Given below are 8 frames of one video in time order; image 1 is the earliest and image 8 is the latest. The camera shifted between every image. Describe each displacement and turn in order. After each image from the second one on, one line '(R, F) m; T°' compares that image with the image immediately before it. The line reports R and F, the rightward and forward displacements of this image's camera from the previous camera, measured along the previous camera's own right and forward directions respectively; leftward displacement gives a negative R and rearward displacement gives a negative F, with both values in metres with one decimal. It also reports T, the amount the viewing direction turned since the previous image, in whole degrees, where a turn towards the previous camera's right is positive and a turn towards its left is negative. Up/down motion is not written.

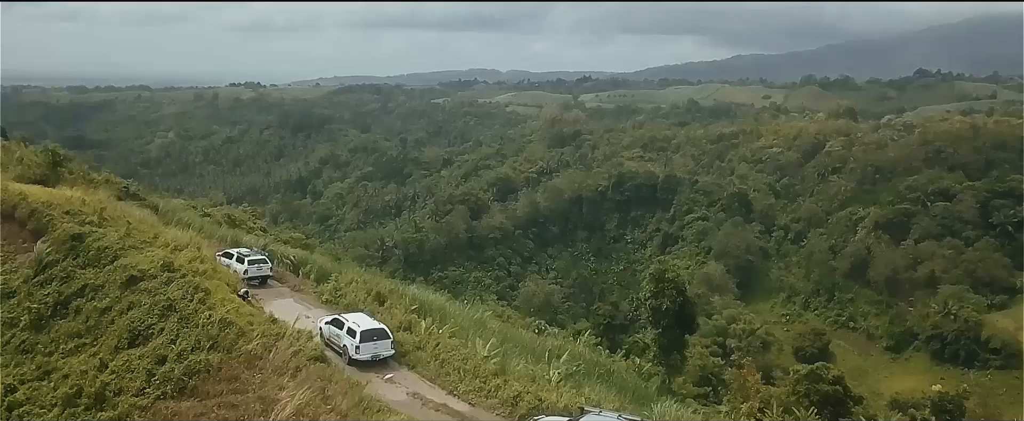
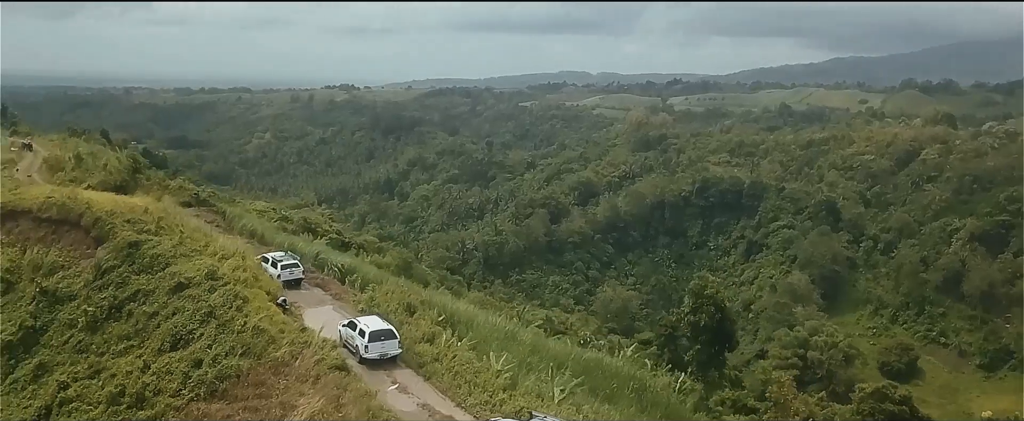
(+1.0, -0.3) m; -6°
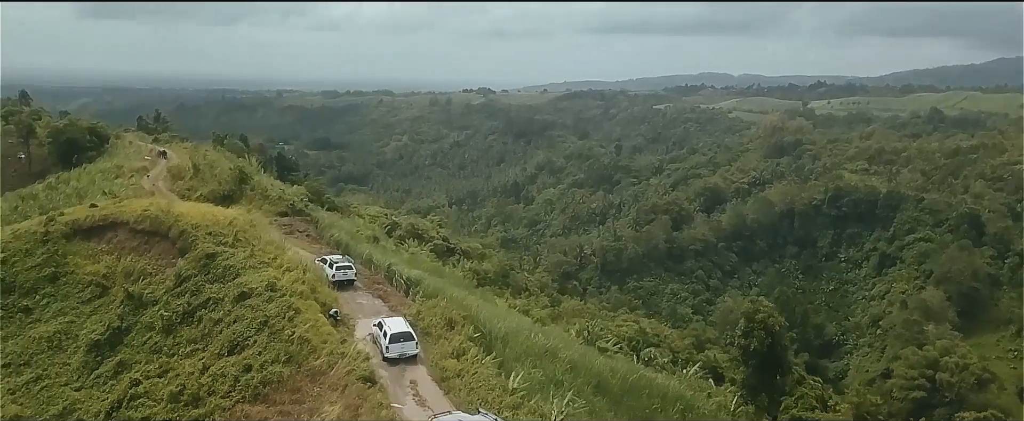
(+1.7, -0.6) m; -9°
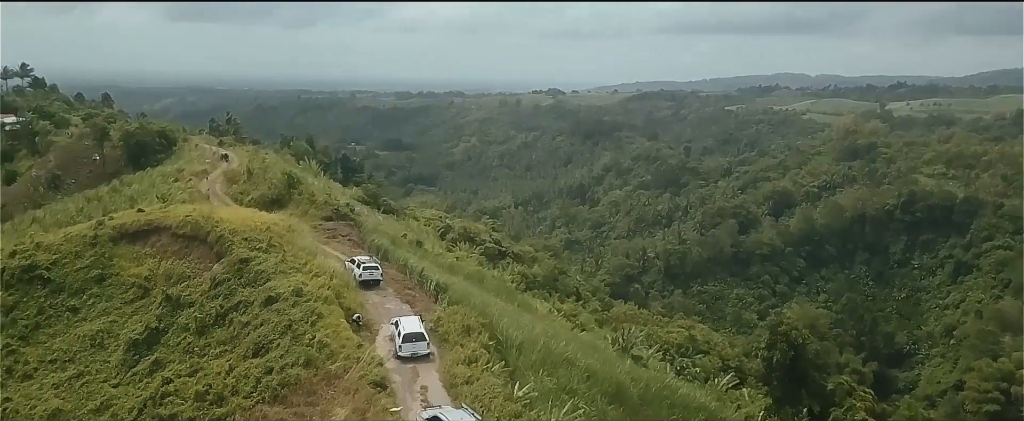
(+1.0, -0.3) m; -5°
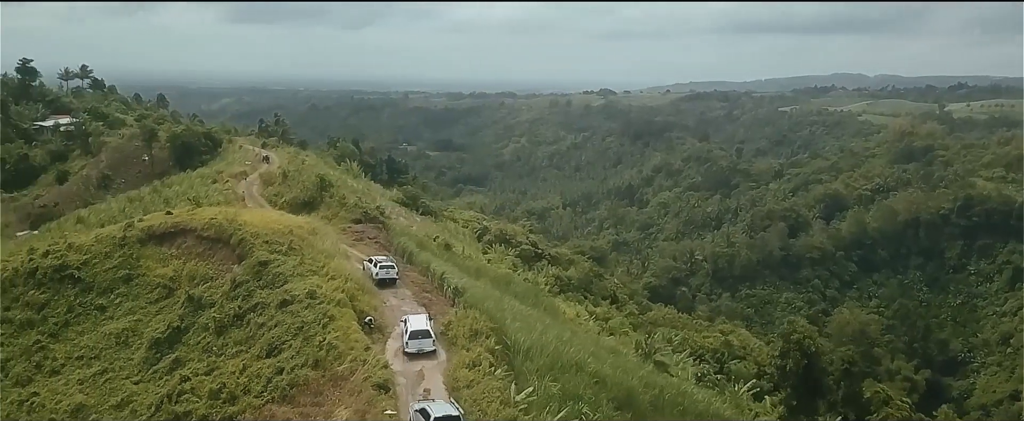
(+0.8, -0.2) m; -3°
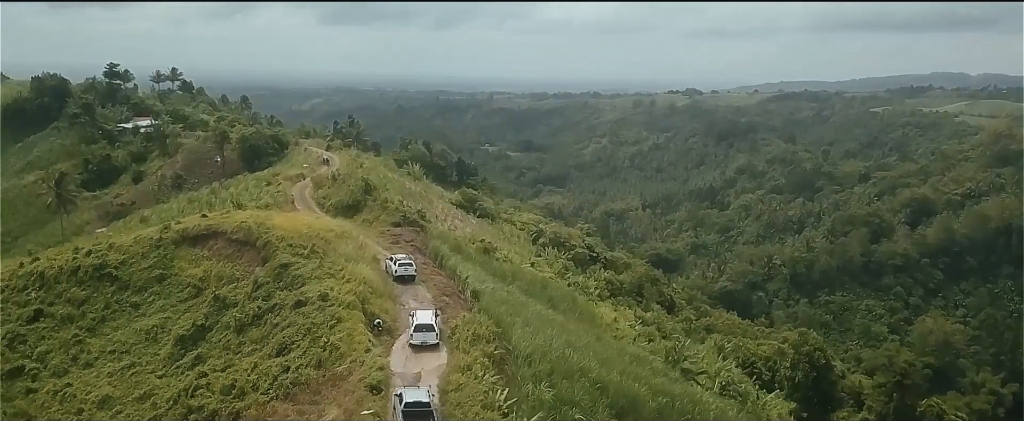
(+1.6, -0.2) m; -6°
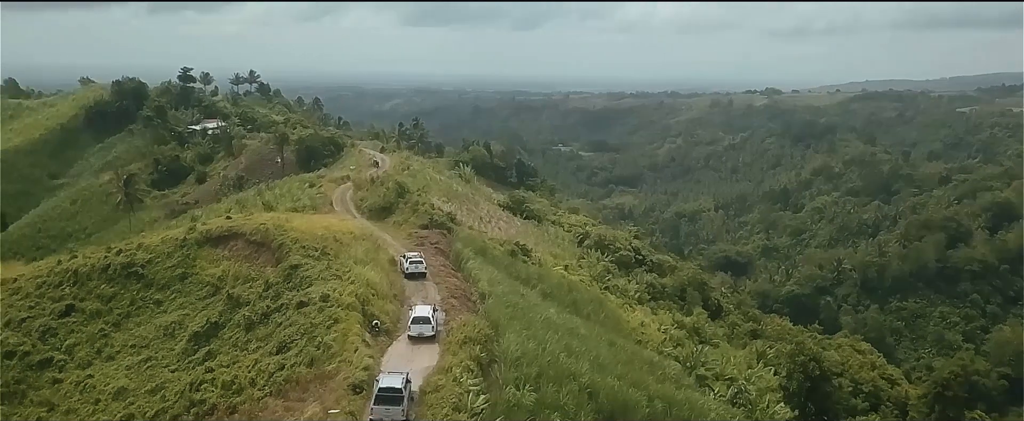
(+1.7, -0.3) m; -5°
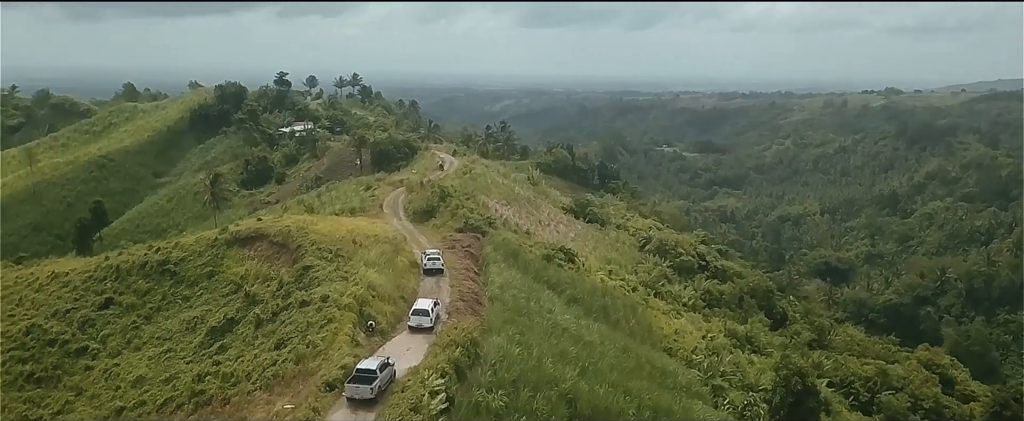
(+2.6, -0.3) m; -7°
